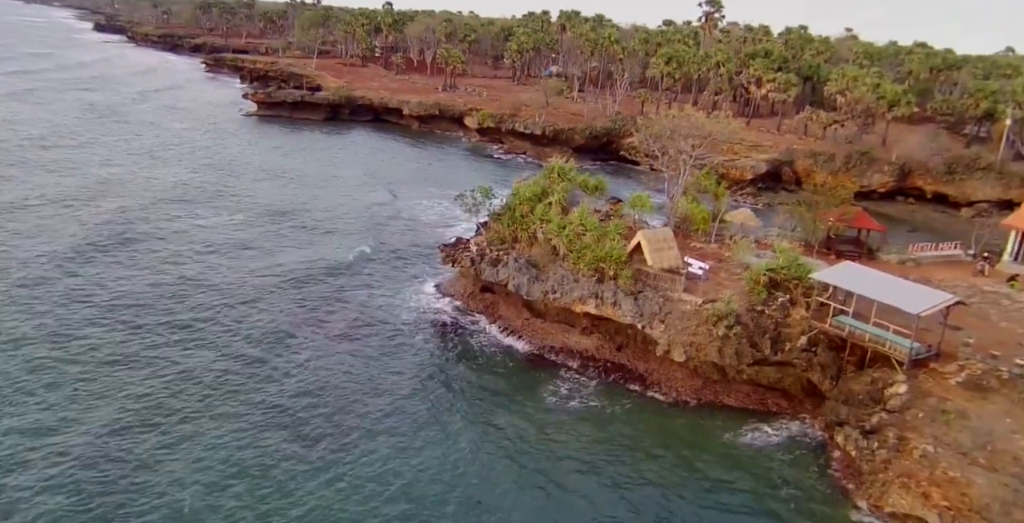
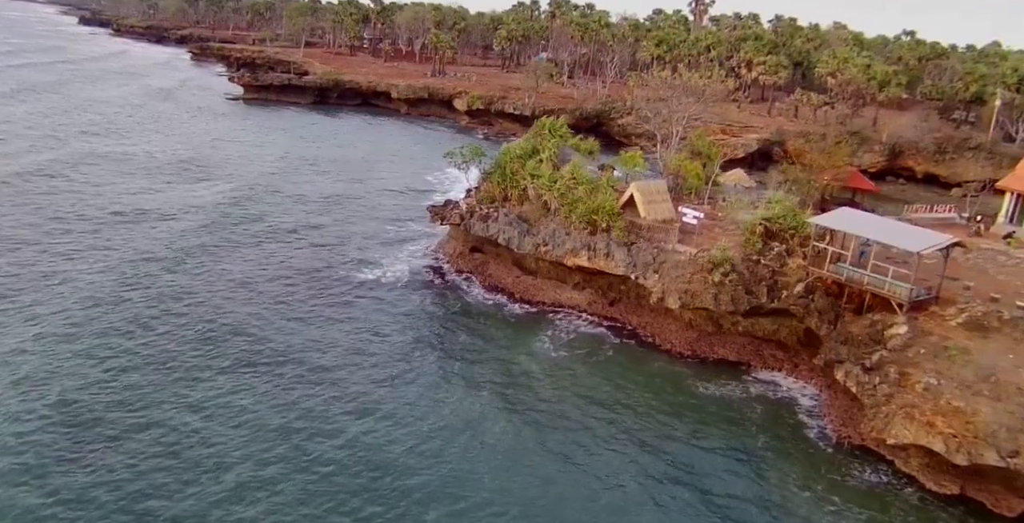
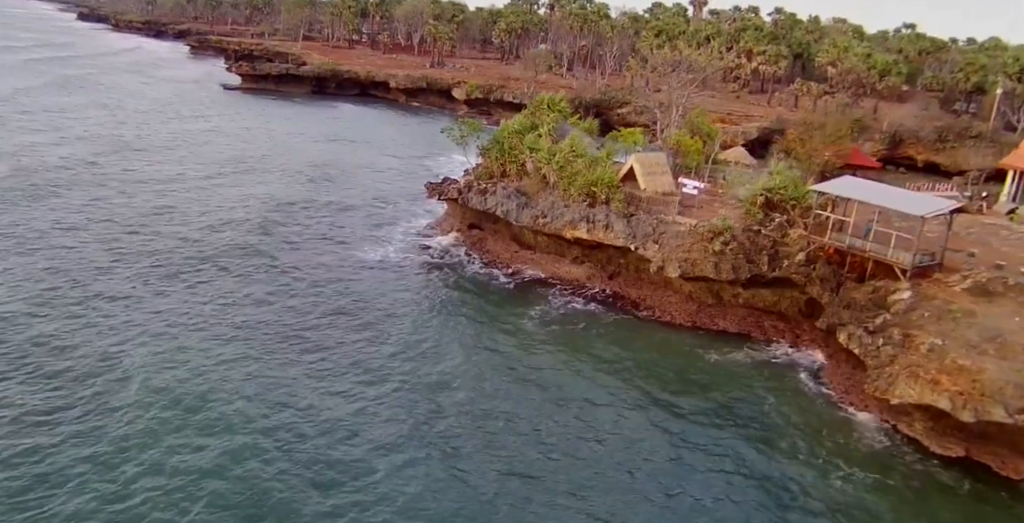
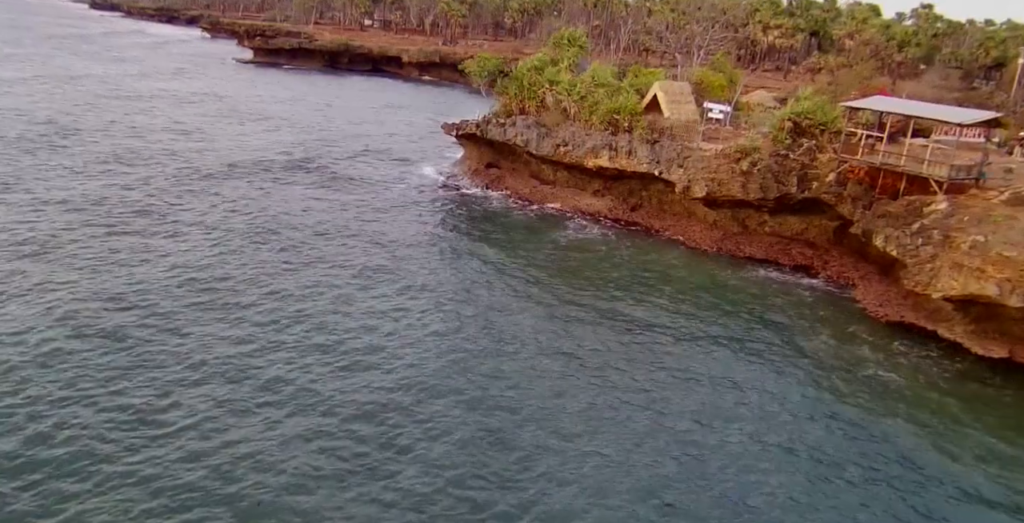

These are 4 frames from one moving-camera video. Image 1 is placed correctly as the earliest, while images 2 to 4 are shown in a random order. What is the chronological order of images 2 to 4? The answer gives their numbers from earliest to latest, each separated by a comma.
2, 3, 4
